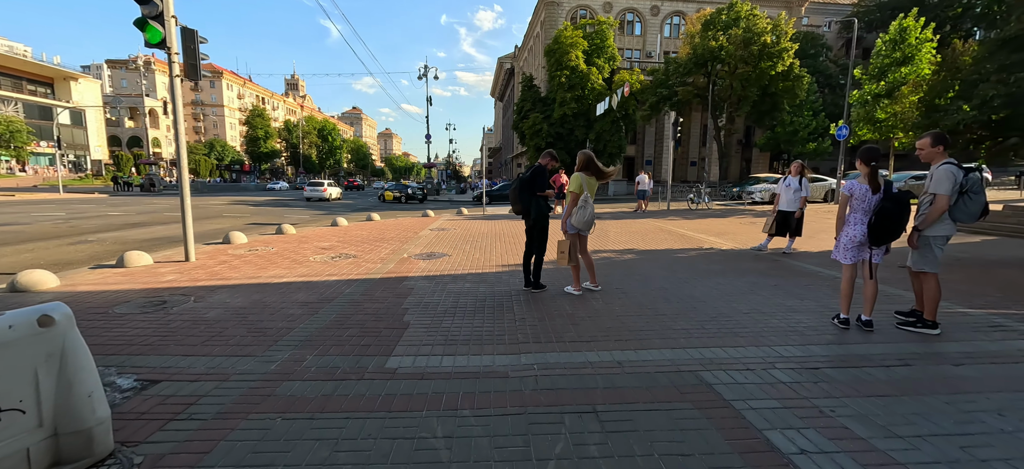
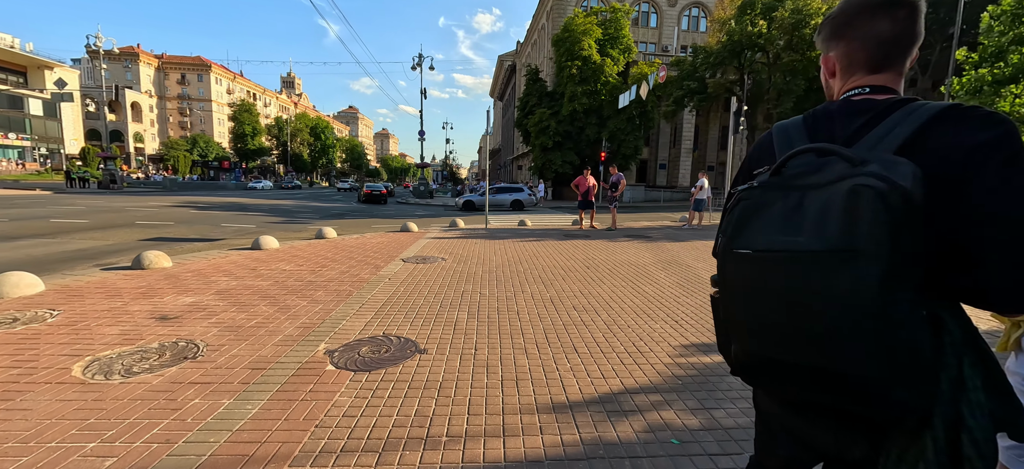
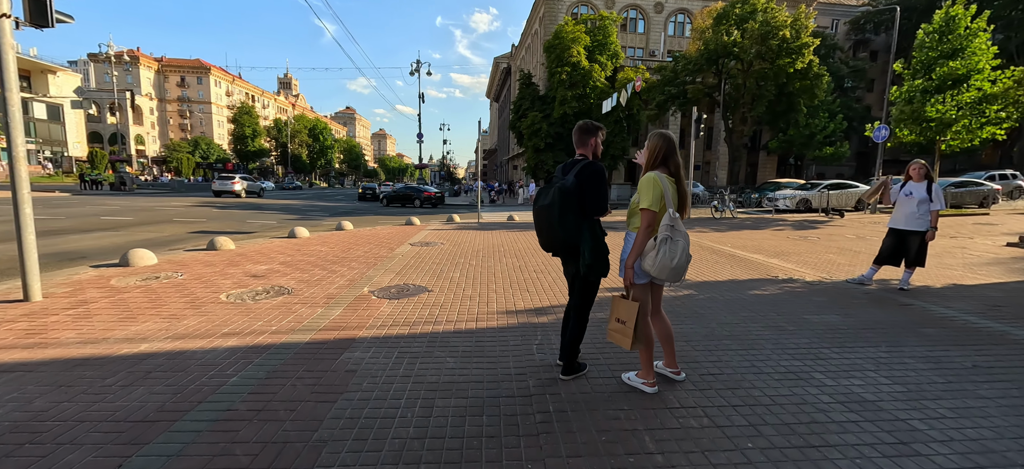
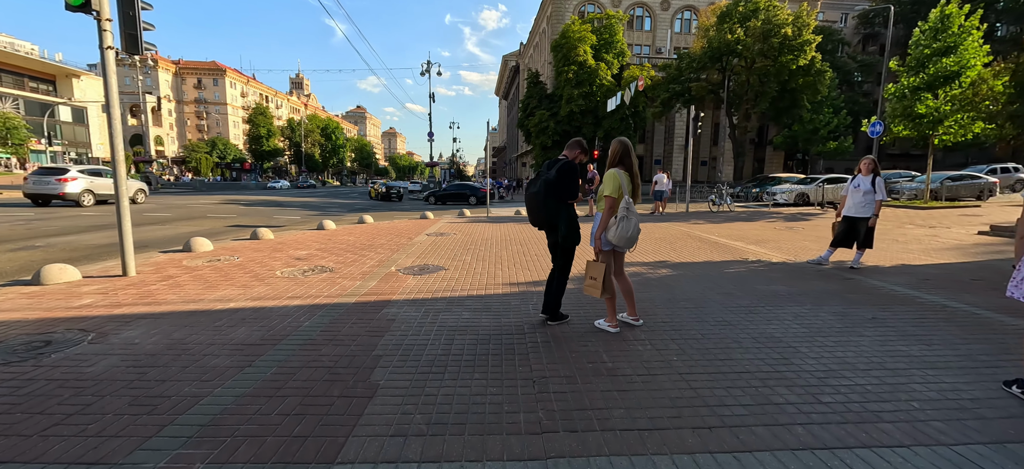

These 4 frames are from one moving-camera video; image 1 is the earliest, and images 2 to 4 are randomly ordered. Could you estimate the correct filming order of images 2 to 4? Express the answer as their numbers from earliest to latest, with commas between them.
4, 3, 2
